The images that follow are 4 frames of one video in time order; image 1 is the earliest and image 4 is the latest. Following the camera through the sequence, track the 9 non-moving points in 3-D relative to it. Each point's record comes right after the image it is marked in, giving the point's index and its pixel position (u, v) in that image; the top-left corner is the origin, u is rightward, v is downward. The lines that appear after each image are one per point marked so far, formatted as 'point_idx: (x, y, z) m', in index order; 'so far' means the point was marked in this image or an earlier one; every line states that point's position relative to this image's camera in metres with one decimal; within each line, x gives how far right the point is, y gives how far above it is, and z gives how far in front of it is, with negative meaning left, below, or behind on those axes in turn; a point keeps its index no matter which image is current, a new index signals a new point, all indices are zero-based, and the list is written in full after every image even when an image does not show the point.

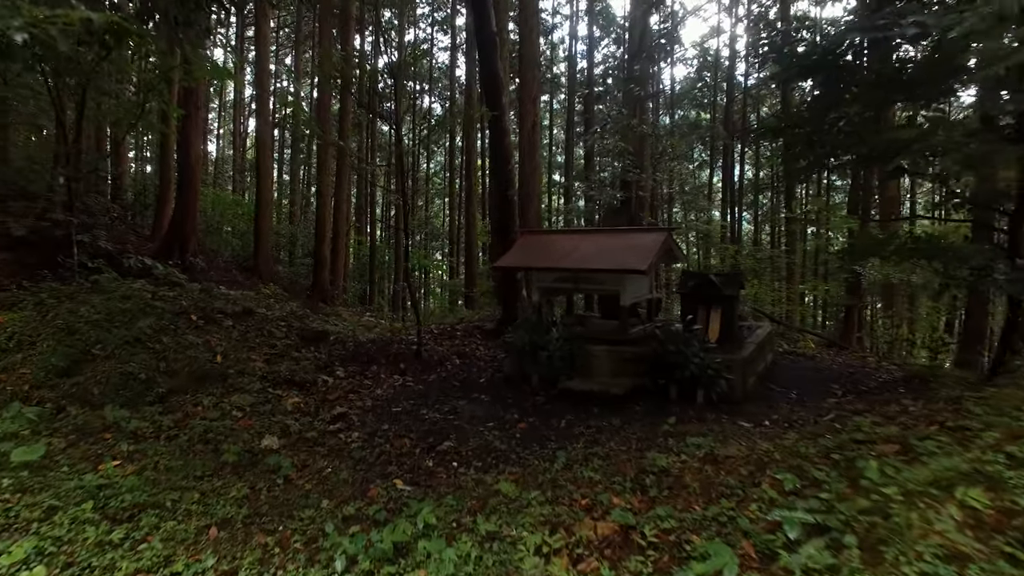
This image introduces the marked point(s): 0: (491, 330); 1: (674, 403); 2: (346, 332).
0: (-0.5, -1.0, +8.7) m
1: (+2.6, -1.8, +5.8) m
2: (-3.7, -1.0, +8.1) m
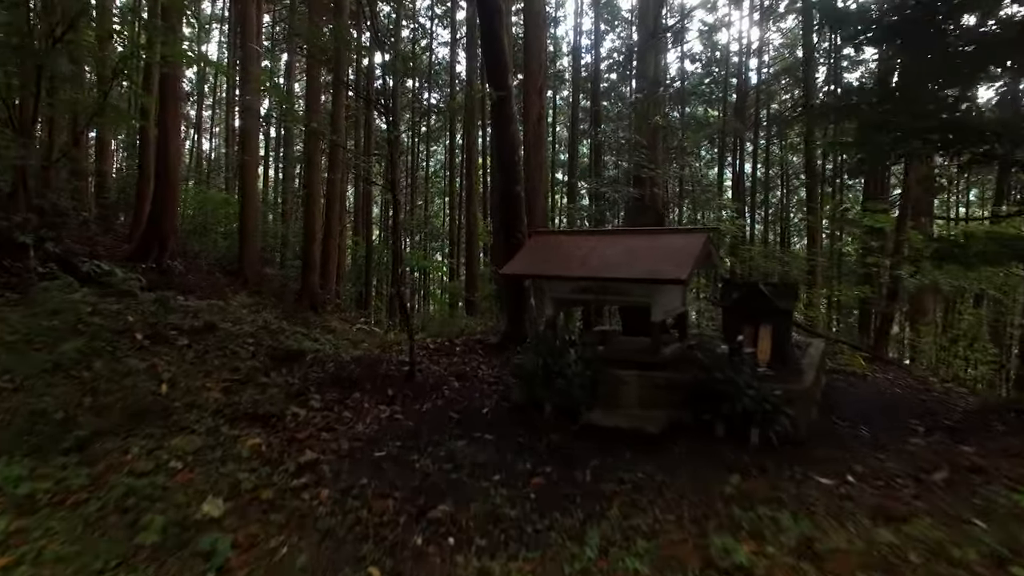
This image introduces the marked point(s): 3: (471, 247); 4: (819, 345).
0: (-0.4, -1.2, +7.6) m
1: (+2.7, -2.0, +4.7) m
2: (-3.5, -1.2, +7.0) m
3: (-2.0, +1.8, +16.7) m
4: (+5.6, -1.1, +6.7) m
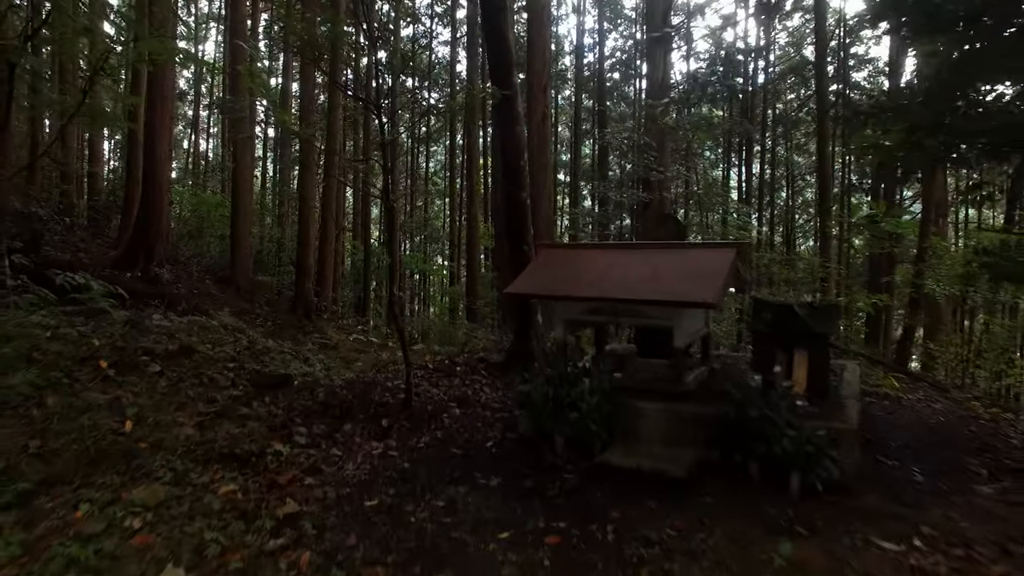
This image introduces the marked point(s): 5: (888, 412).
0: (-0.3, -1.5, +7.0) m
1: (+2.8, -2.3, +4.2) m
2: (-3.4, -1.5, +6.4) m
3: (-1.8, +1.6, +16.2) m
4: (+5.7, -1.4, +6.1) m
5: (+6.1, -2.0, +6.0) m
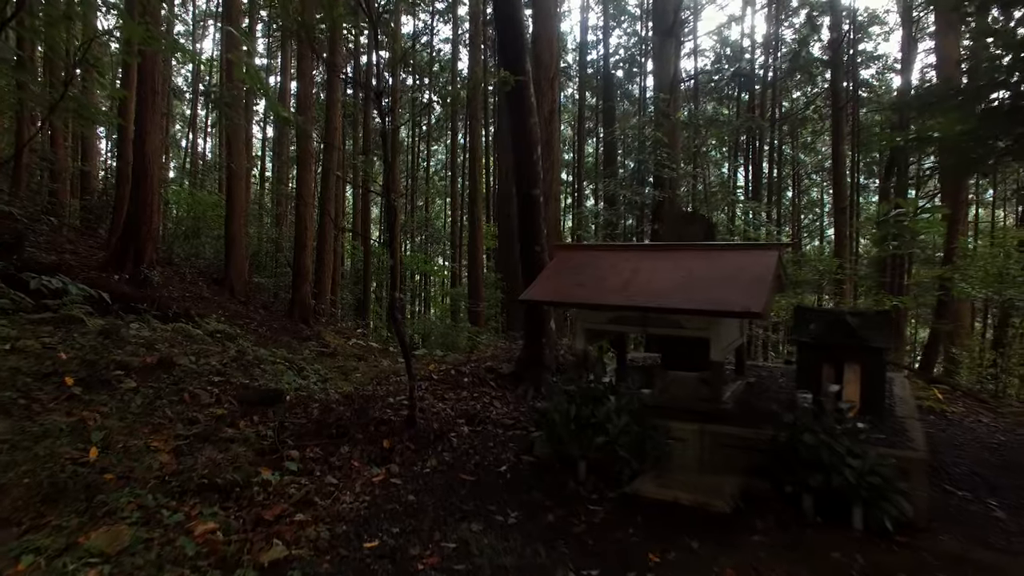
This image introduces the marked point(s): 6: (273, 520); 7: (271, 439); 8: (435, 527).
0: (-0.1, -1.6, +6.5) m
1: (+3.0, -2.4, +3.6) m
2: (-3.2, -1.6, +5.9) m
3: (-1.6, +1.5, +15.6) m
4: (+5.9, -1.4, +5.6) m
5: (+6.4, -2.1, +5.4) m
6: (-2.4, -2.4, +3.7) m
7: (-3.1, -1.9, +4.7) m
8: (-0.8, -2.4, +3.7) m
